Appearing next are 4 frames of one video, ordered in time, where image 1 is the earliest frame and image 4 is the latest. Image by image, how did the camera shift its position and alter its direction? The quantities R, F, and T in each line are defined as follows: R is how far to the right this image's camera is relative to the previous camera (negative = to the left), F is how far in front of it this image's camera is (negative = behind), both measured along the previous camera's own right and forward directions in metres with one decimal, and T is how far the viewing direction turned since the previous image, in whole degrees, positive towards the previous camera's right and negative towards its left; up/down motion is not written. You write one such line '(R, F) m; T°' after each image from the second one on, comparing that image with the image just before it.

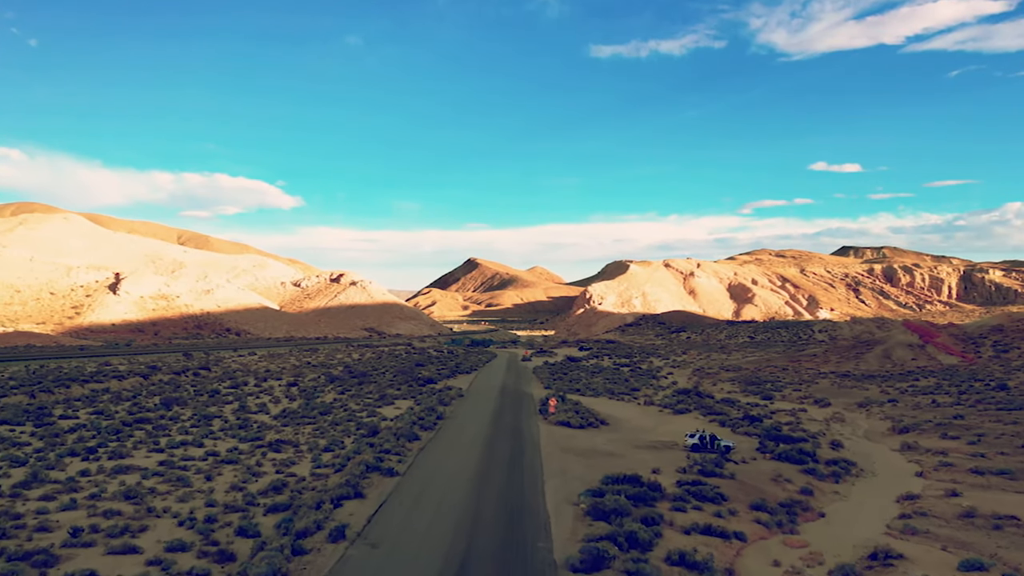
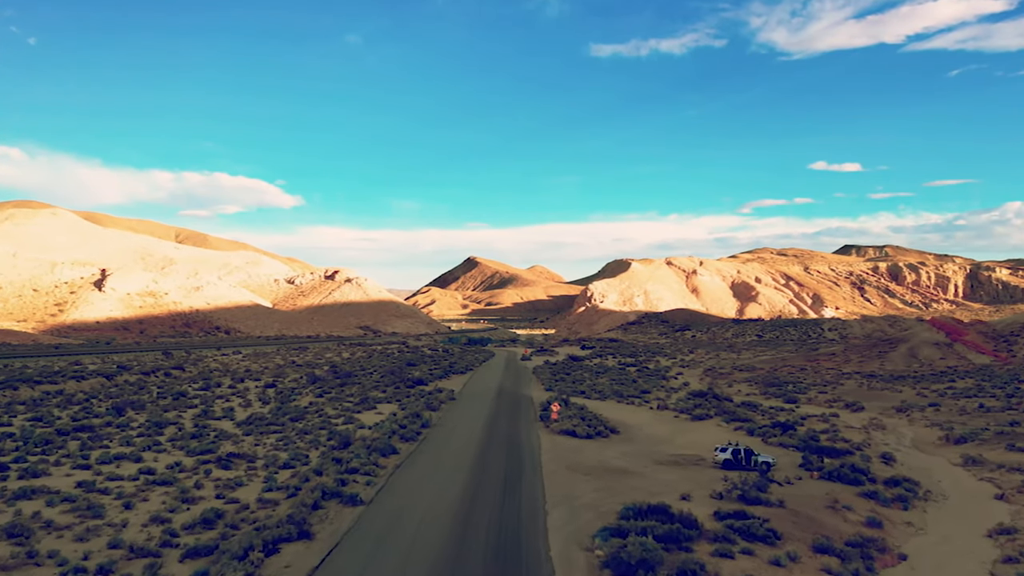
(+0.2, +4.3) m; 0°
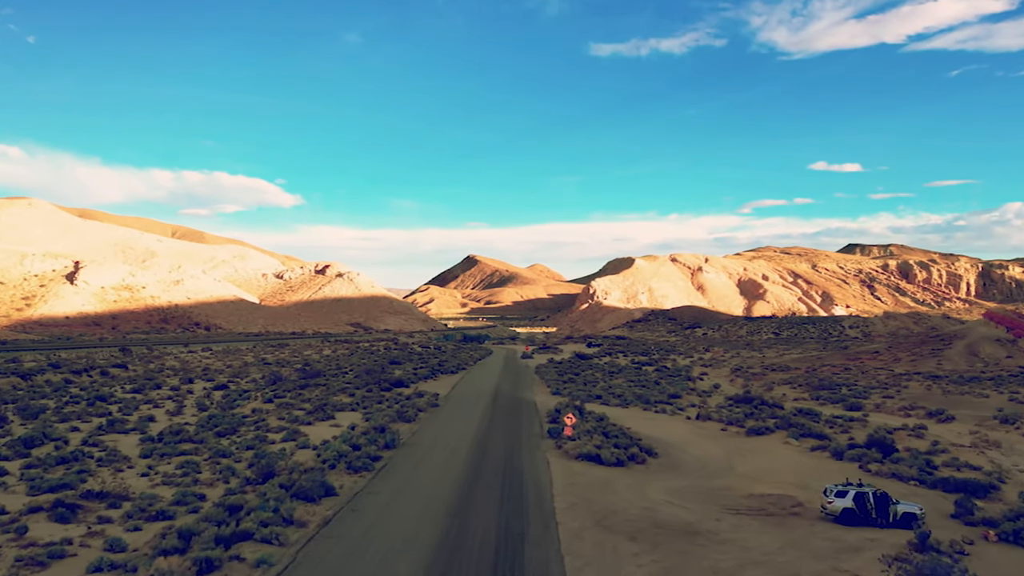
(0.0, +7.8) m; 0°
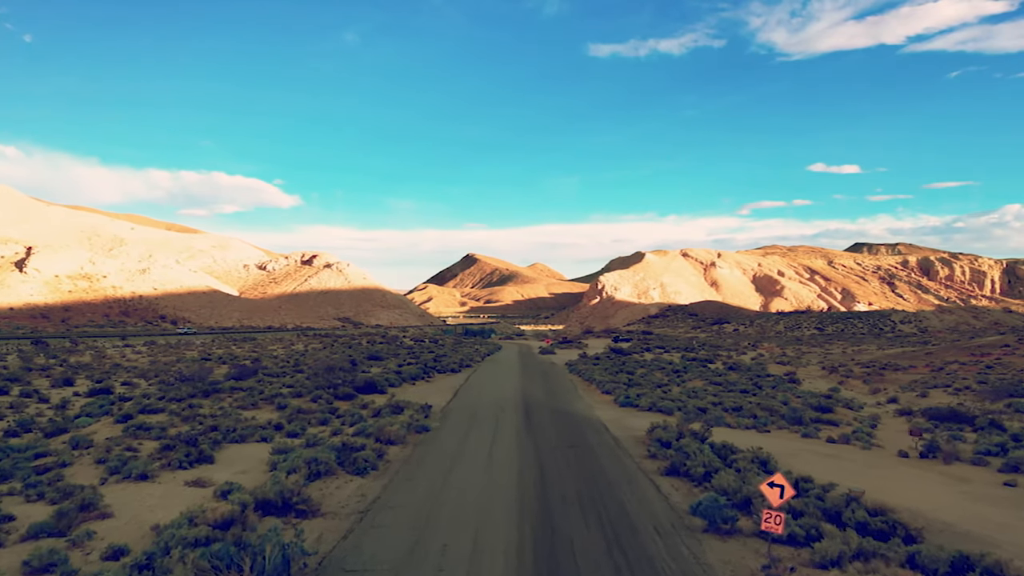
(-1.7, +13.5) m; 0°
